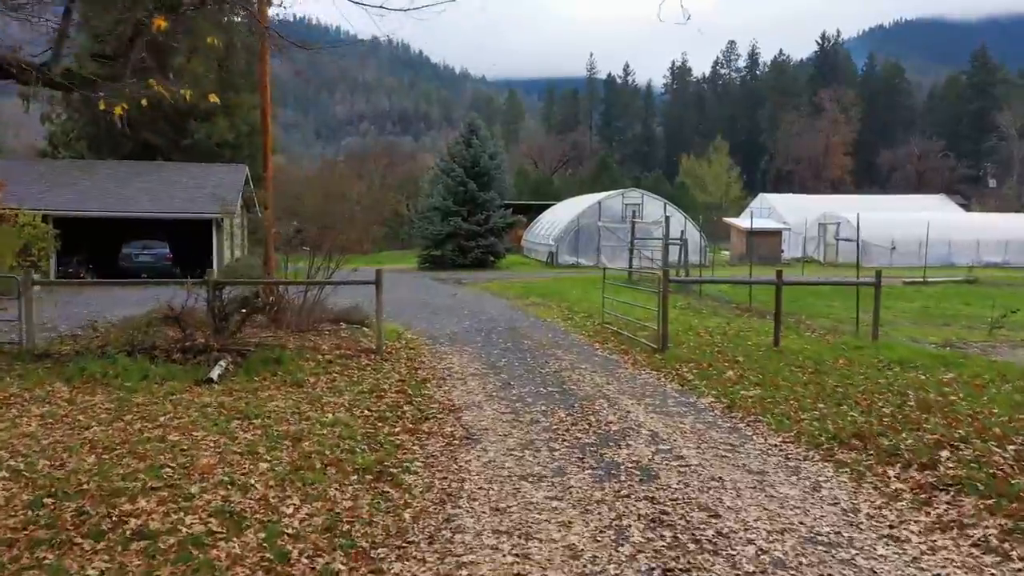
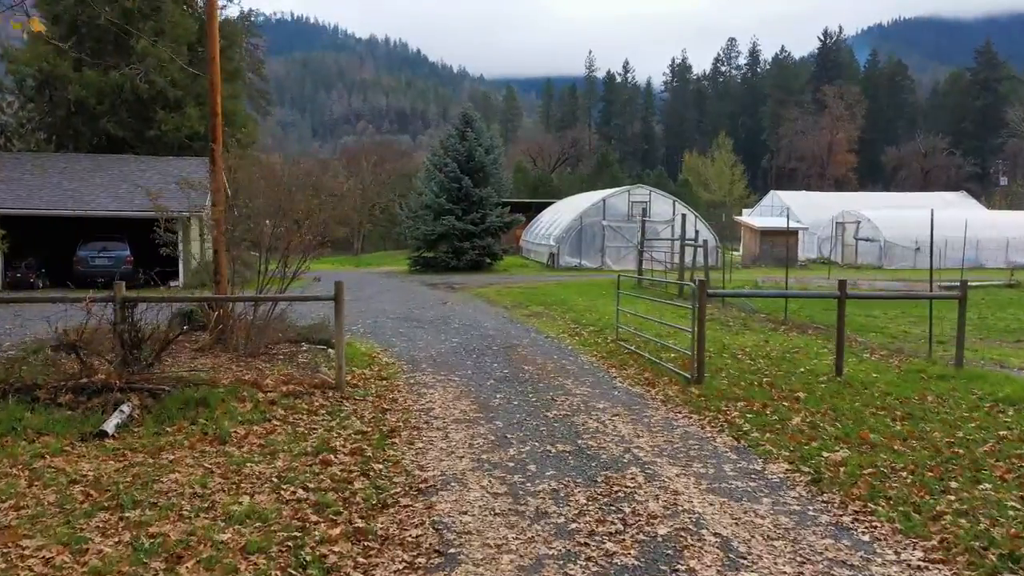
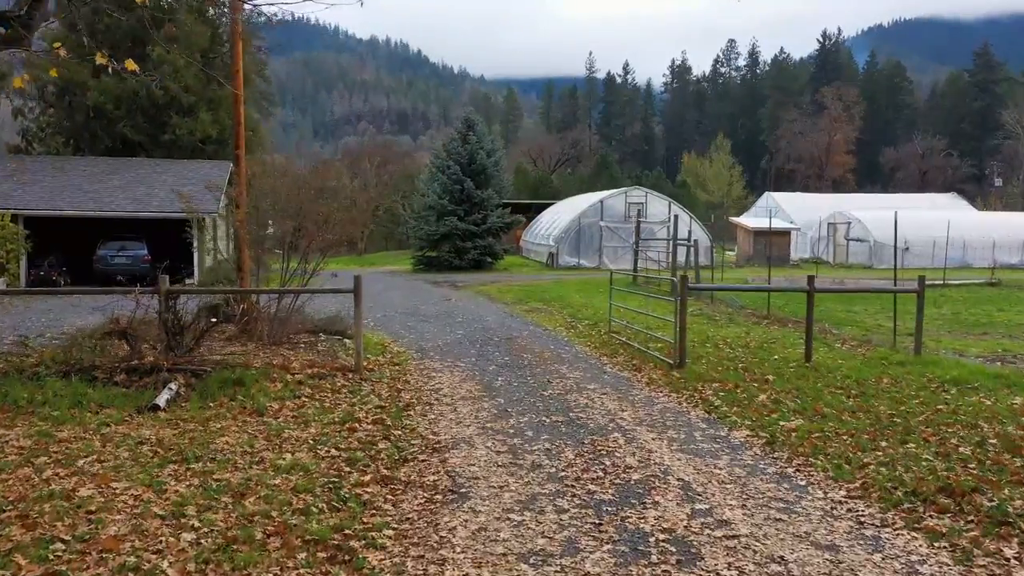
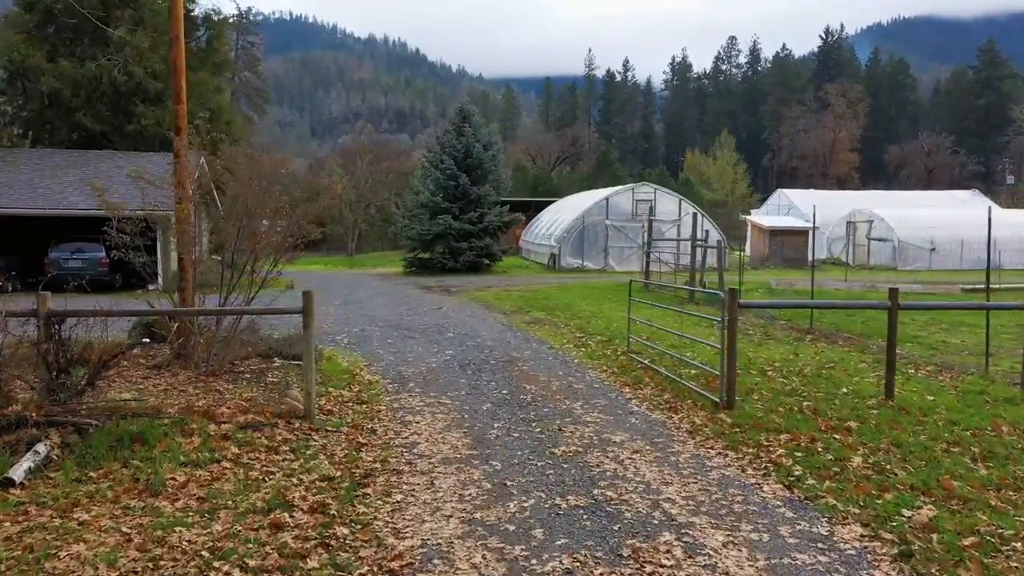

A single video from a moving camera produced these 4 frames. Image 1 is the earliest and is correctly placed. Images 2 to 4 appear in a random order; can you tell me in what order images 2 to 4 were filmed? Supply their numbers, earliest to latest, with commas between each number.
3, 2, 4
